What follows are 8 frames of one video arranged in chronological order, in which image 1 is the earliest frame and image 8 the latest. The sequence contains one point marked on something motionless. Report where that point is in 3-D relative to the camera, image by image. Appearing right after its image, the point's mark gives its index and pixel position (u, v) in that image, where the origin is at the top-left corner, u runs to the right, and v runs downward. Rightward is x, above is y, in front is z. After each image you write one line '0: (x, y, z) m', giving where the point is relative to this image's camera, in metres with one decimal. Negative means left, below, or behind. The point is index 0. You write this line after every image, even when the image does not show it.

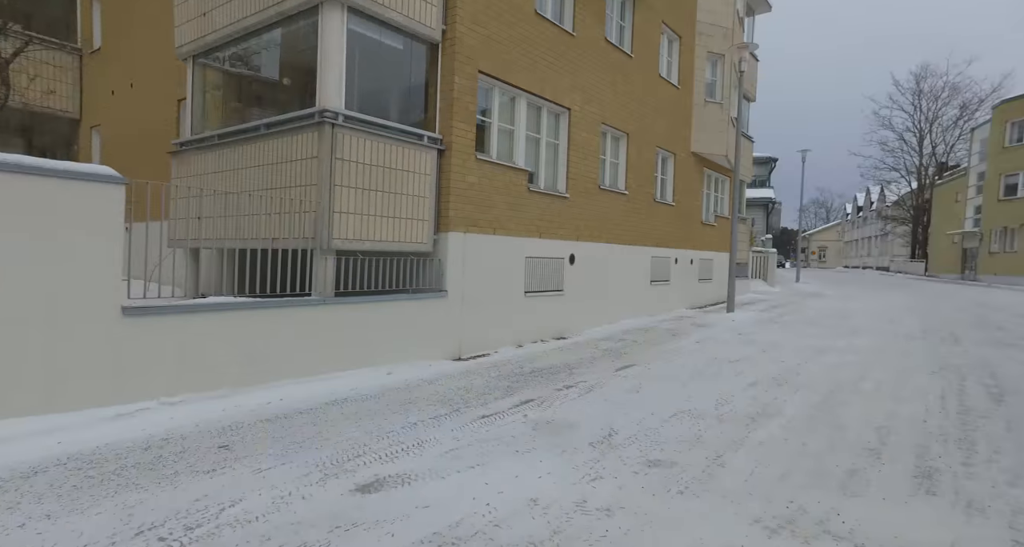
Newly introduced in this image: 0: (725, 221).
0: (+7.2, +1.8, +15.2) m
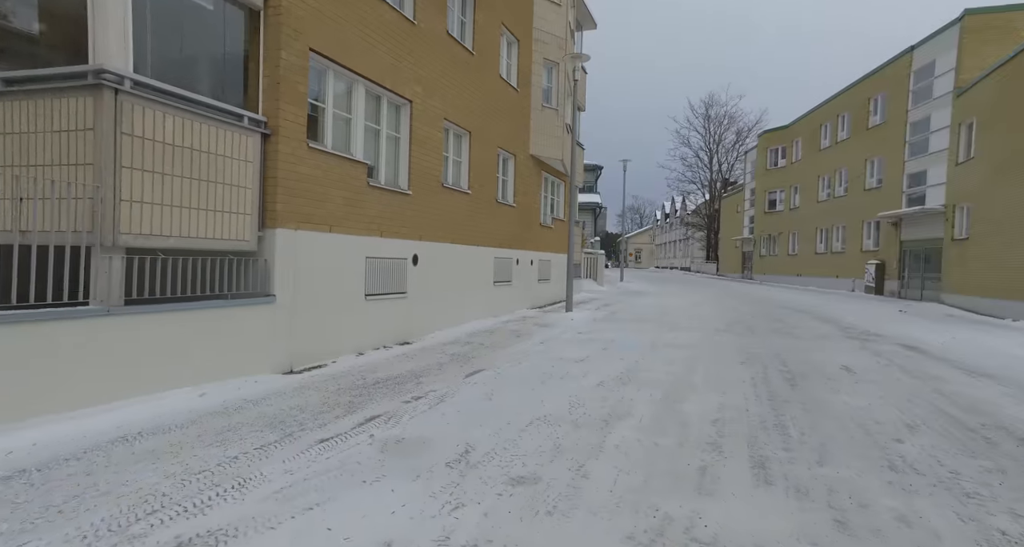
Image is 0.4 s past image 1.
0: (+1.7, +1.8, +16.1) m
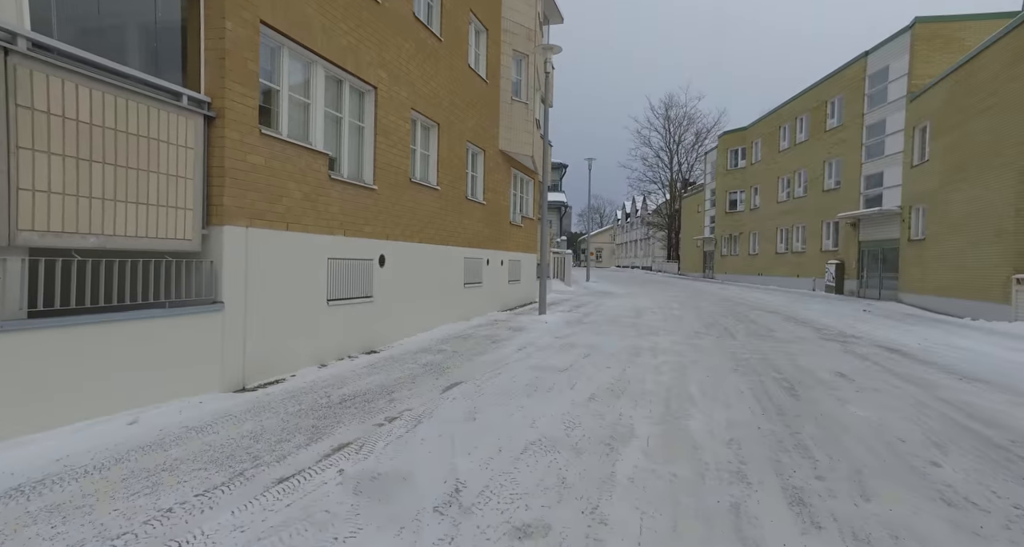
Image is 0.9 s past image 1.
0: (+0.7, +1.8, +15.7) m
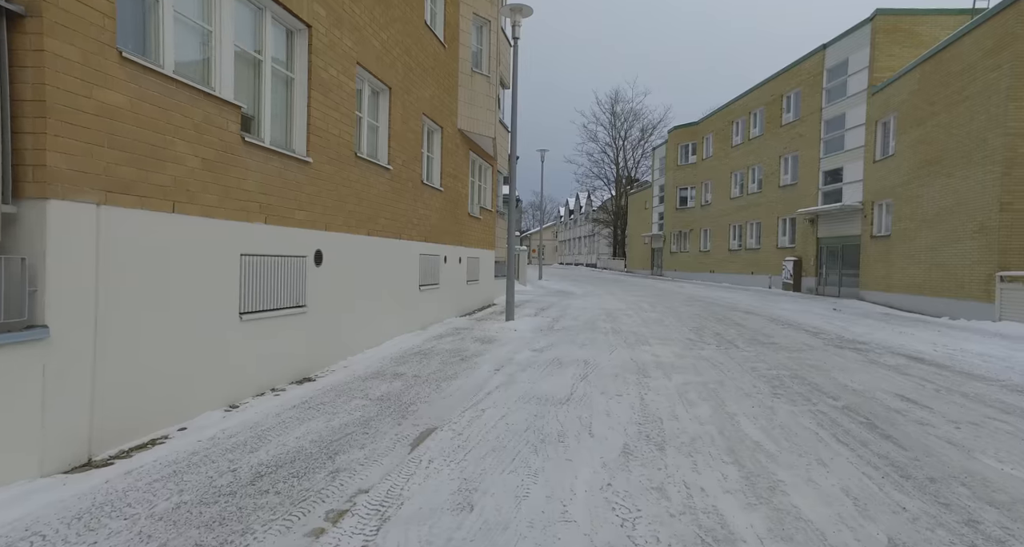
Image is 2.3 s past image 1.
0: (-0.7, +1.9, +14.1) m
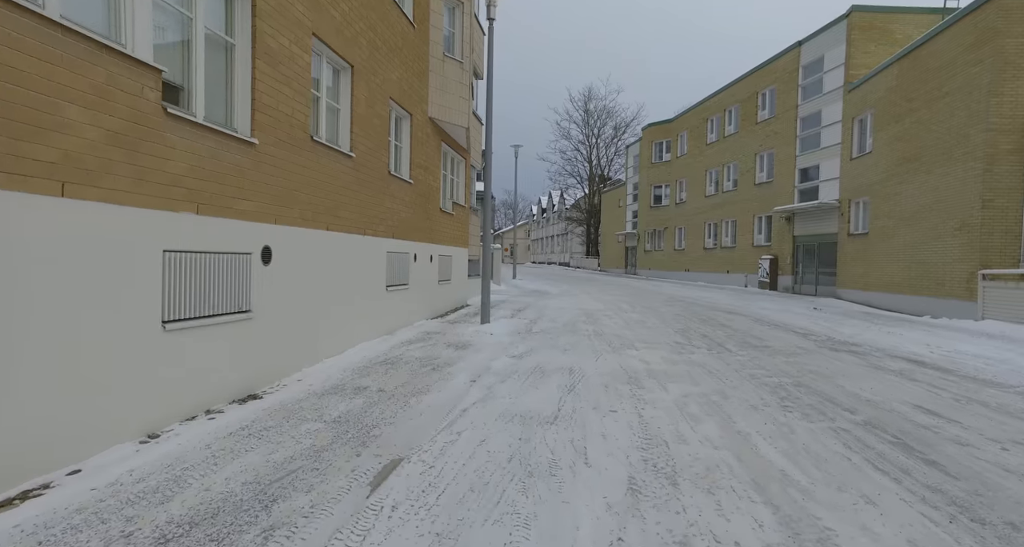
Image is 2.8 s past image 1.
0: (-1.5, +1.9, +13.4) m
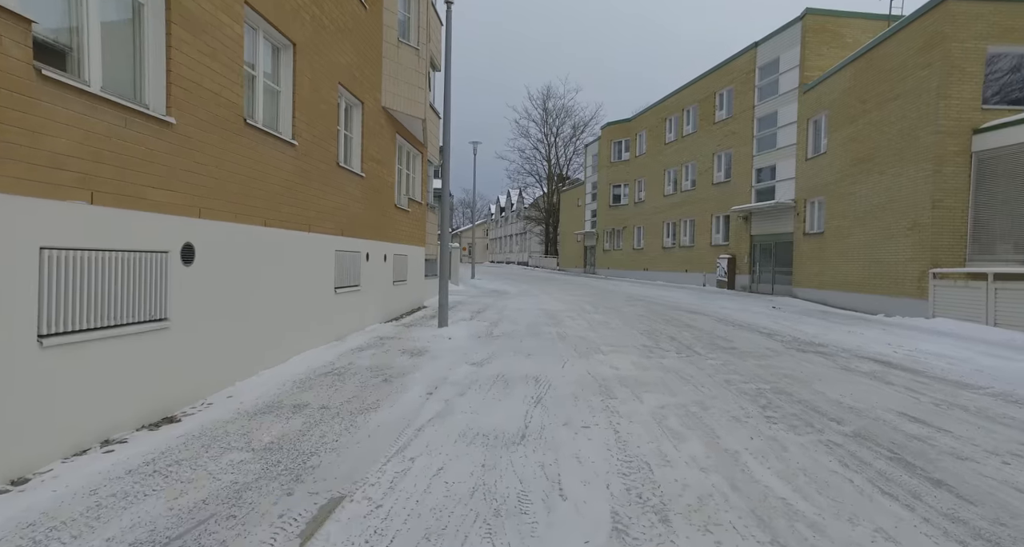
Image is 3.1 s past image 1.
0: (-2.6, +1.9, +12.7) m
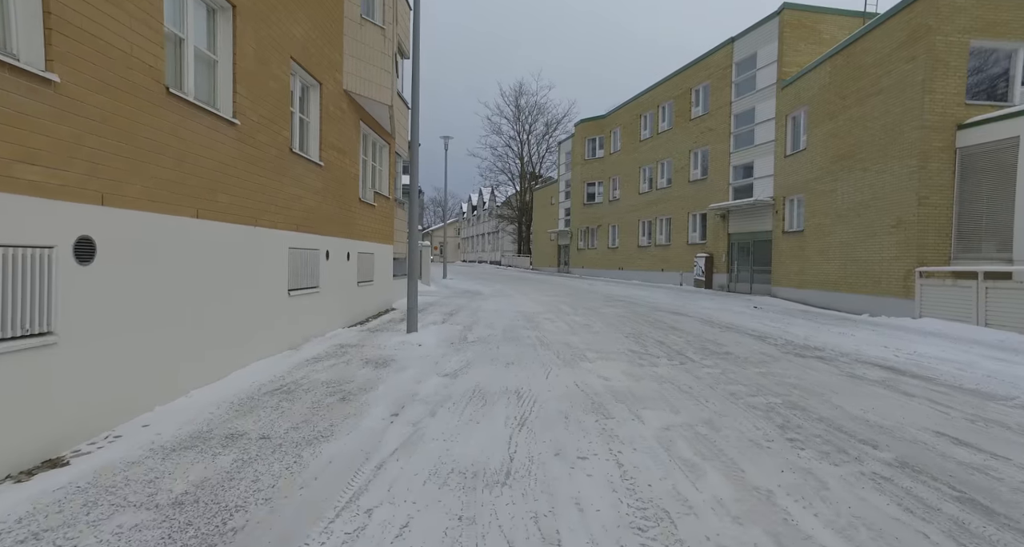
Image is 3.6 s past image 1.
0: (-3.3, +1.9, +11.8) m
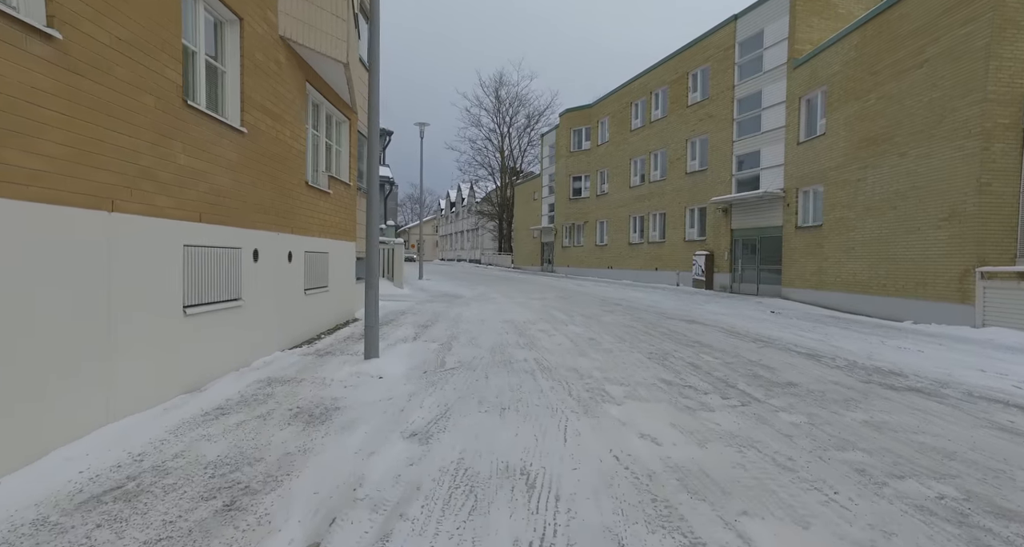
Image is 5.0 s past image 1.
0: (-3.6, +1.8, +9.8) m
